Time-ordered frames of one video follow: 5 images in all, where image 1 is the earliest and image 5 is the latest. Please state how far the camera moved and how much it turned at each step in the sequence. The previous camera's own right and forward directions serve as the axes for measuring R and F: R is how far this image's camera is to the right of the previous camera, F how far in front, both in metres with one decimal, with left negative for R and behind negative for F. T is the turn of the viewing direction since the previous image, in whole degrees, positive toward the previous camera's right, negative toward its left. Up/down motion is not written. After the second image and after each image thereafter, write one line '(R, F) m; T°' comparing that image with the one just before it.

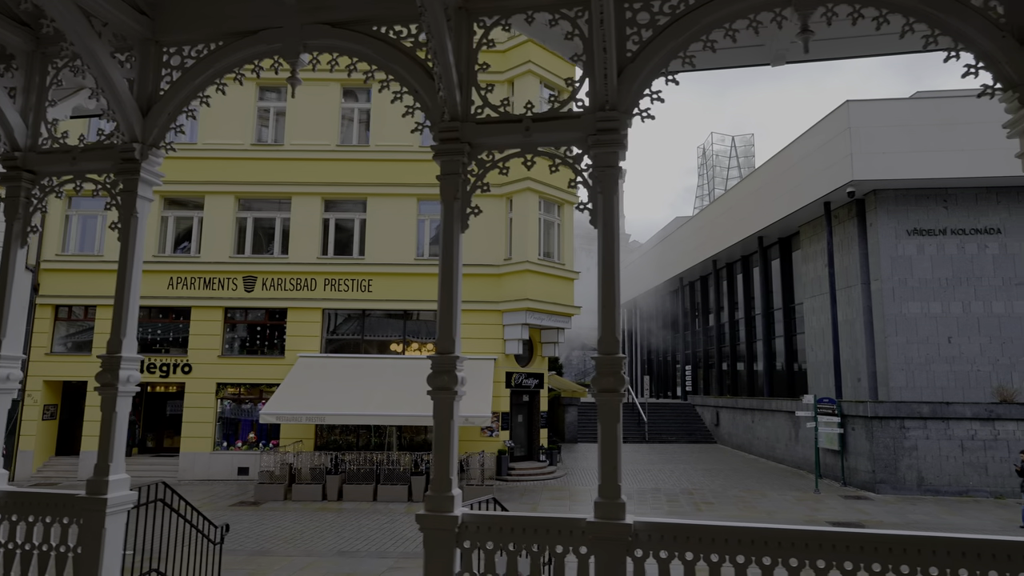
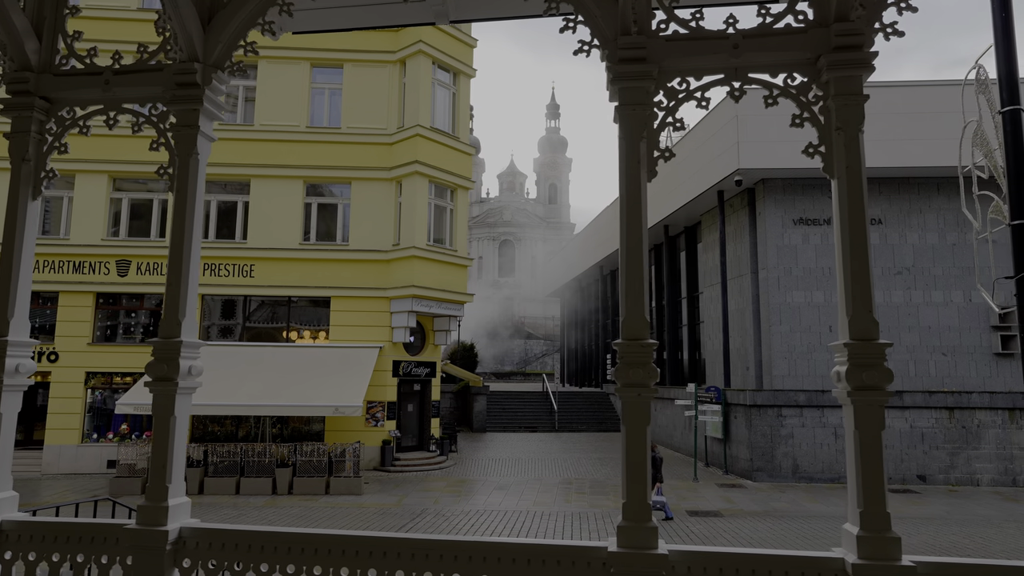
(+1.8, +0.3) m; +3°
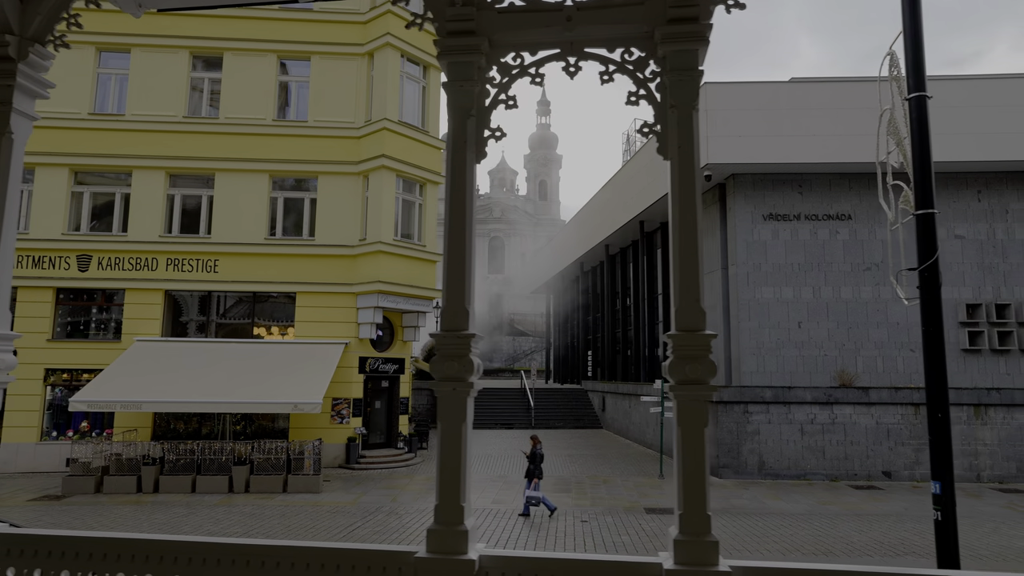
(+0.7, +0.2) m; 0°
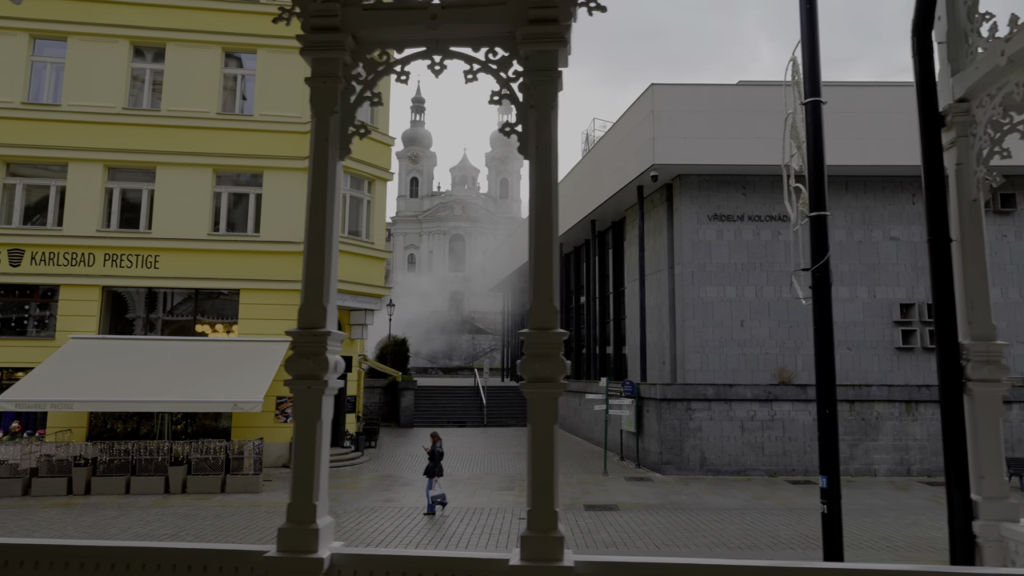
(+0.4, 0.0) m; +3°
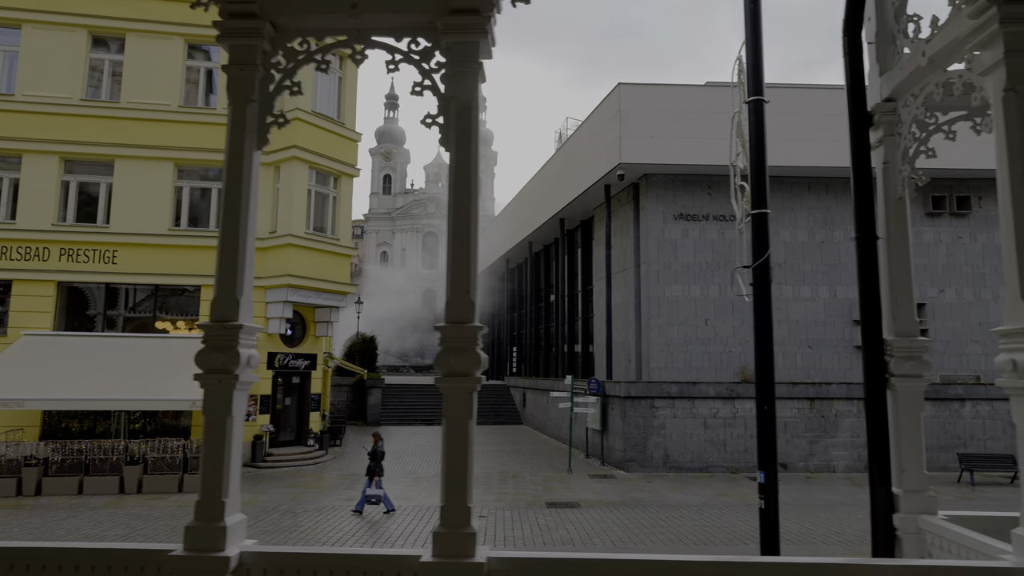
(+0.2, 0.0) m; +2°
